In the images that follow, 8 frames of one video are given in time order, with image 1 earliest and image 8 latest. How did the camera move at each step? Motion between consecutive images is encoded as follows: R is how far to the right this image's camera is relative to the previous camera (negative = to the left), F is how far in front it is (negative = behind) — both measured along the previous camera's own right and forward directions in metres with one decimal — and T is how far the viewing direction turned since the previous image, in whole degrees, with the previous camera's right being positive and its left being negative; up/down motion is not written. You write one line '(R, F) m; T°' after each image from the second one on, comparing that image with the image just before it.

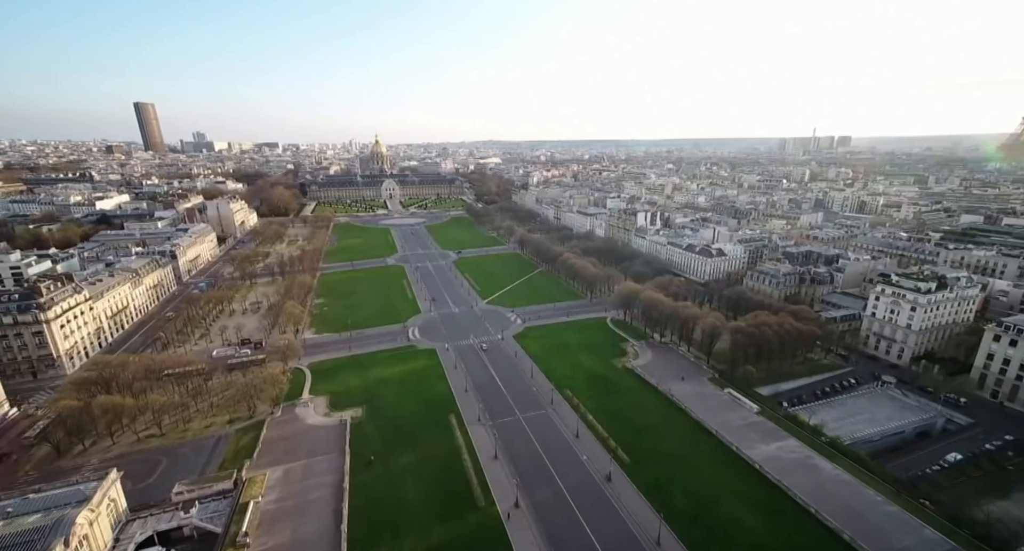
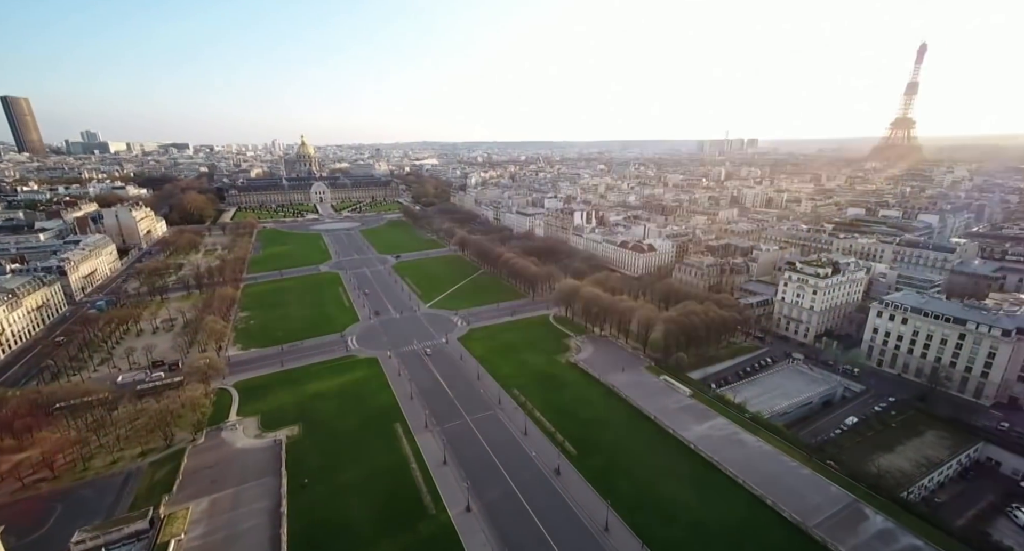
(0.0, -0.6) m; +7°
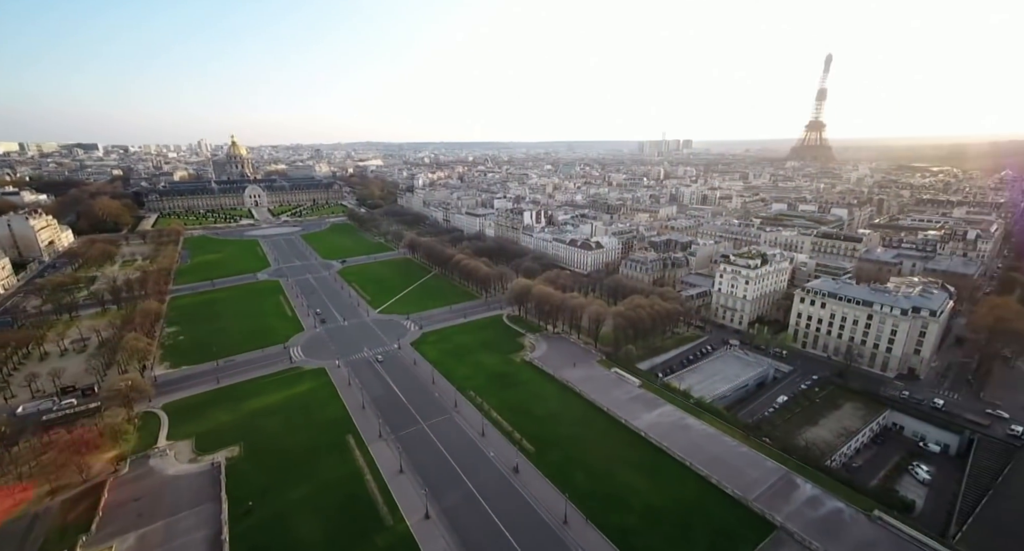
(0.0, -0.4) m; +6°
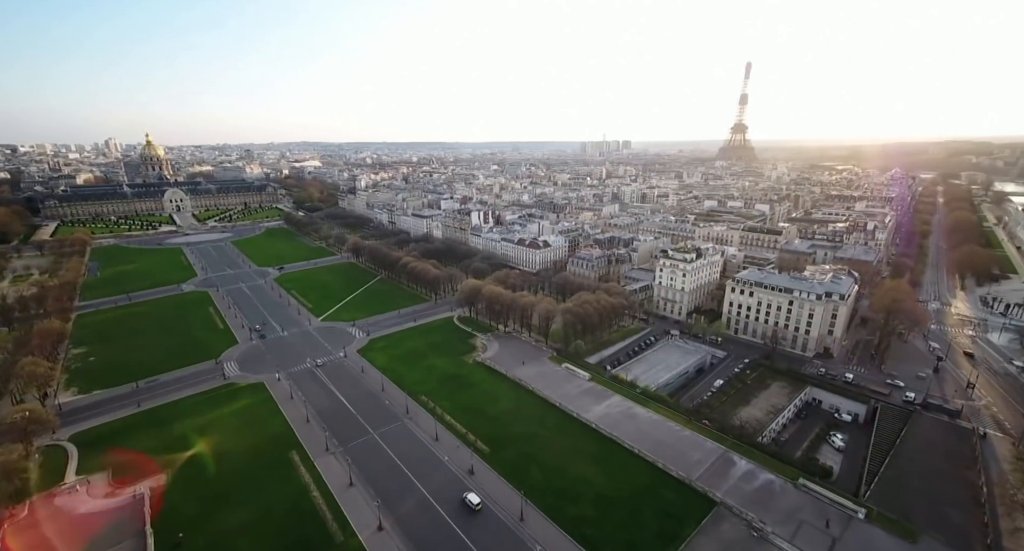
(0.0, -0.3) m; +6°
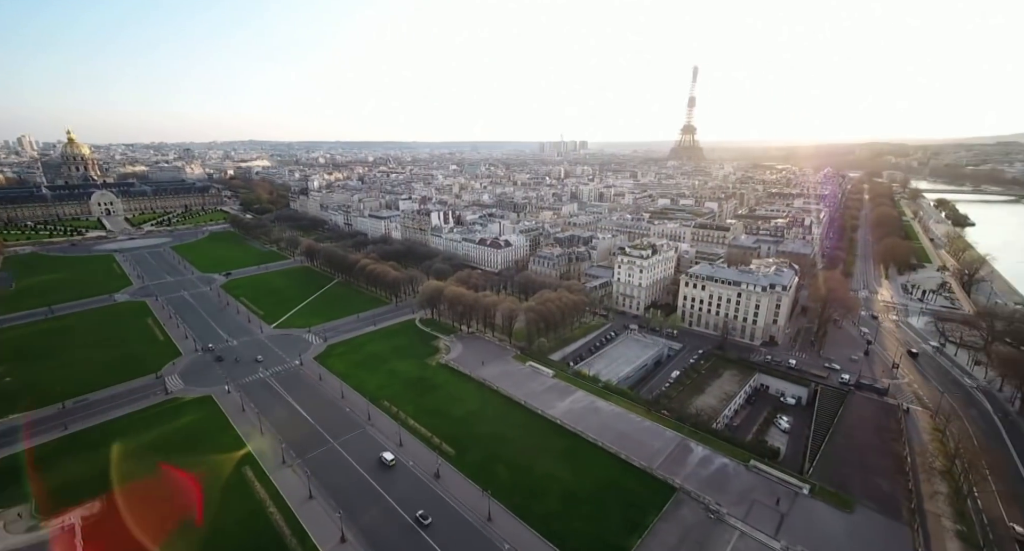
(0.0, -0.2) m; +5°
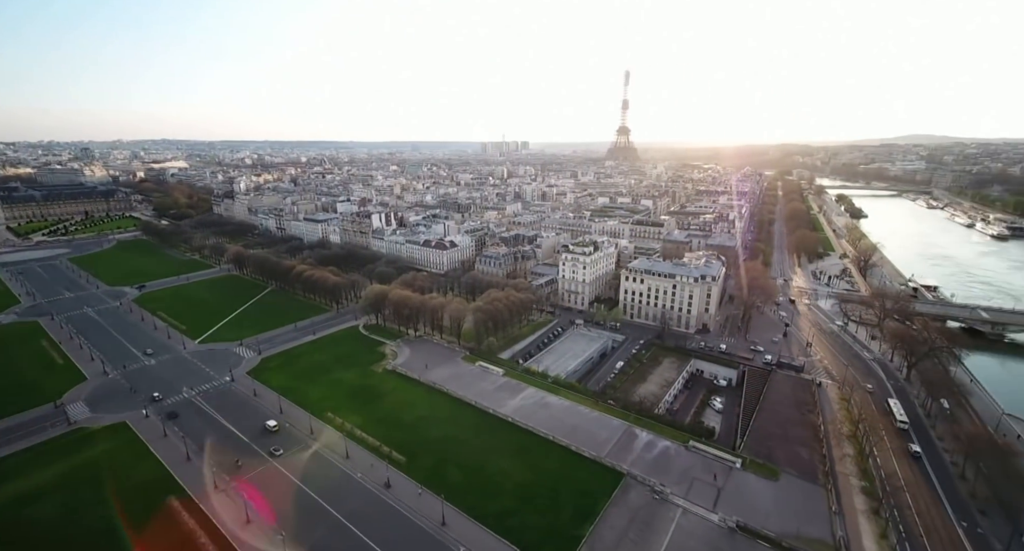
(0.0, -0.3) m; +7°
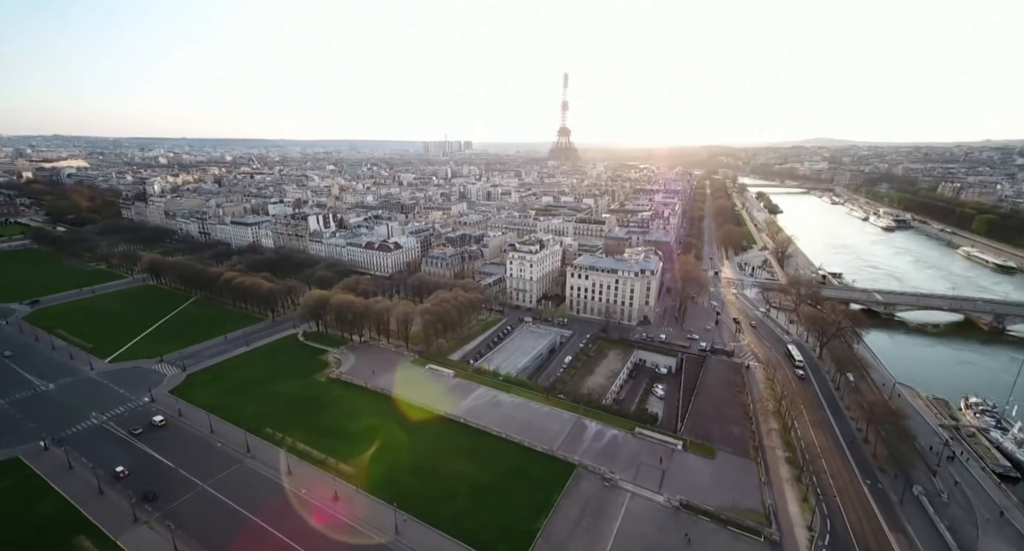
(0.0, -0.2) m; +6°
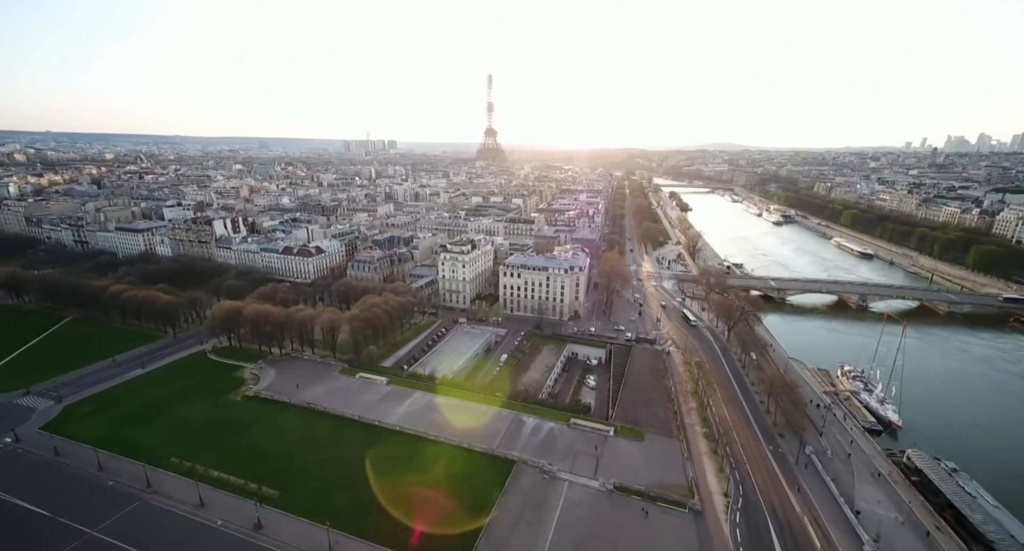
(0.0, -0.3) m; +8°
